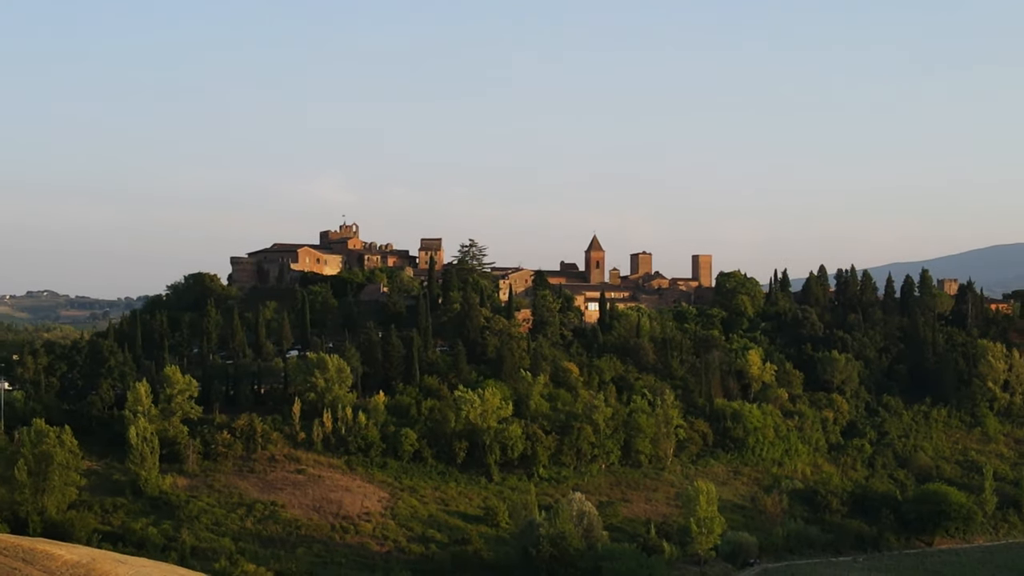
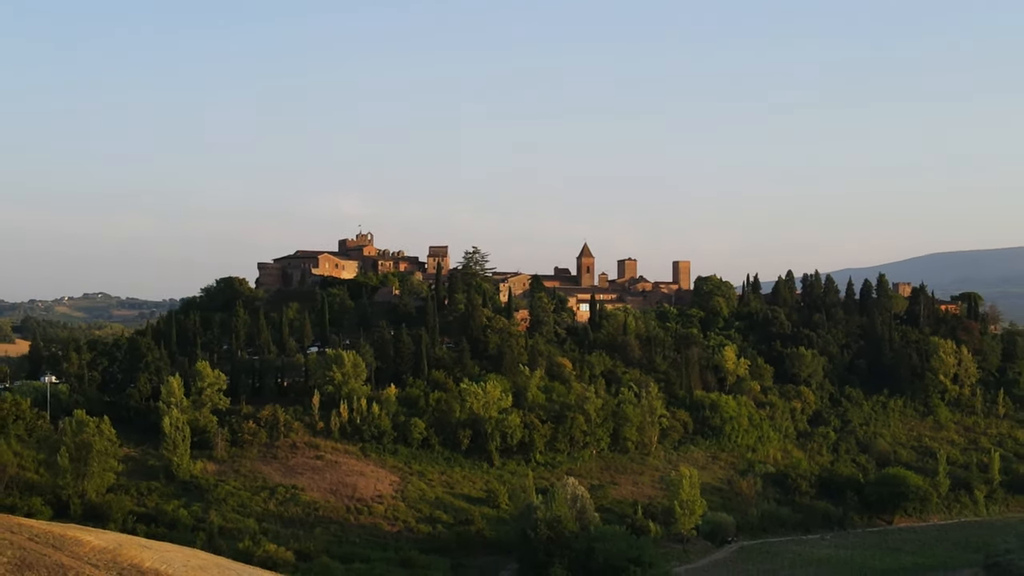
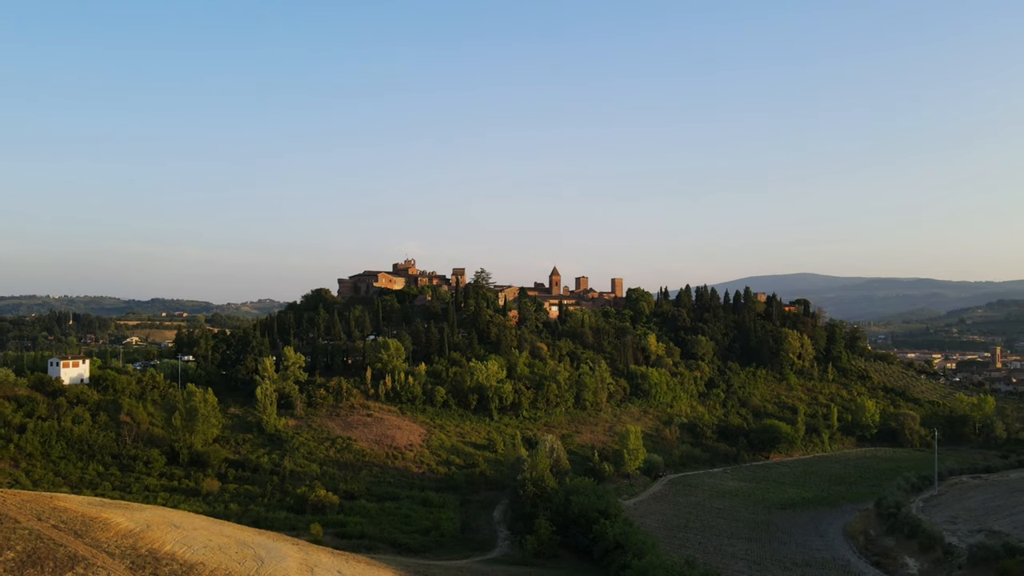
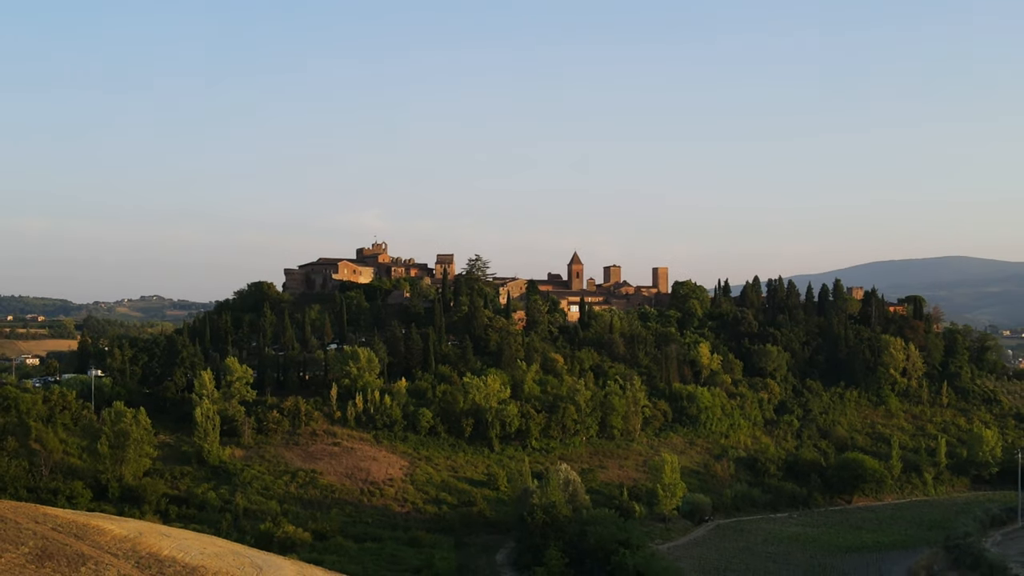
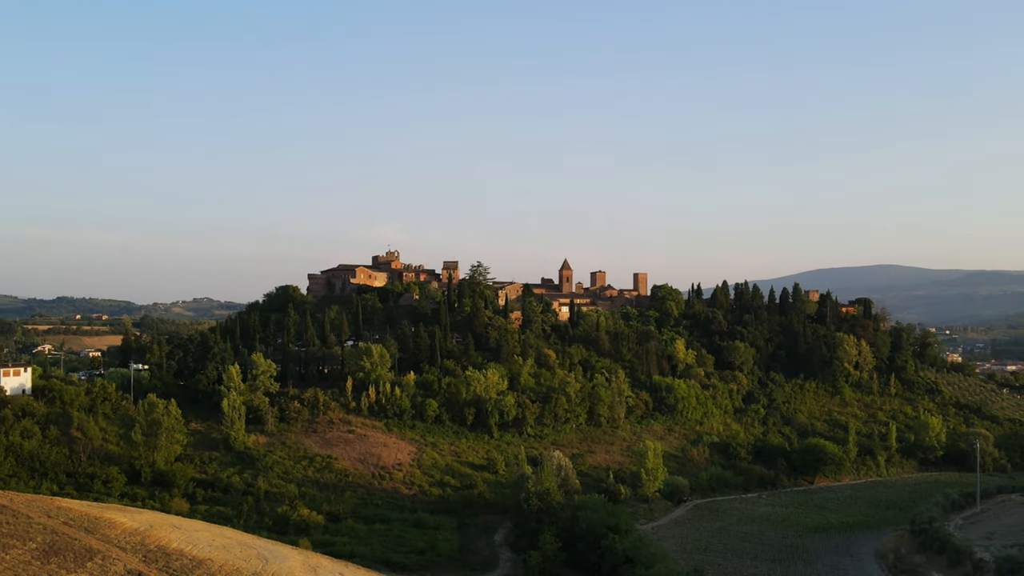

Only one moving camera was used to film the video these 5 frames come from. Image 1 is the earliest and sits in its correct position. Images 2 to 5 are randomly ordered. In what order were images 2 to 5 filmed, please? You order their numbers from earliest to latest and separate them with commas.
2, 4, 5, 3
